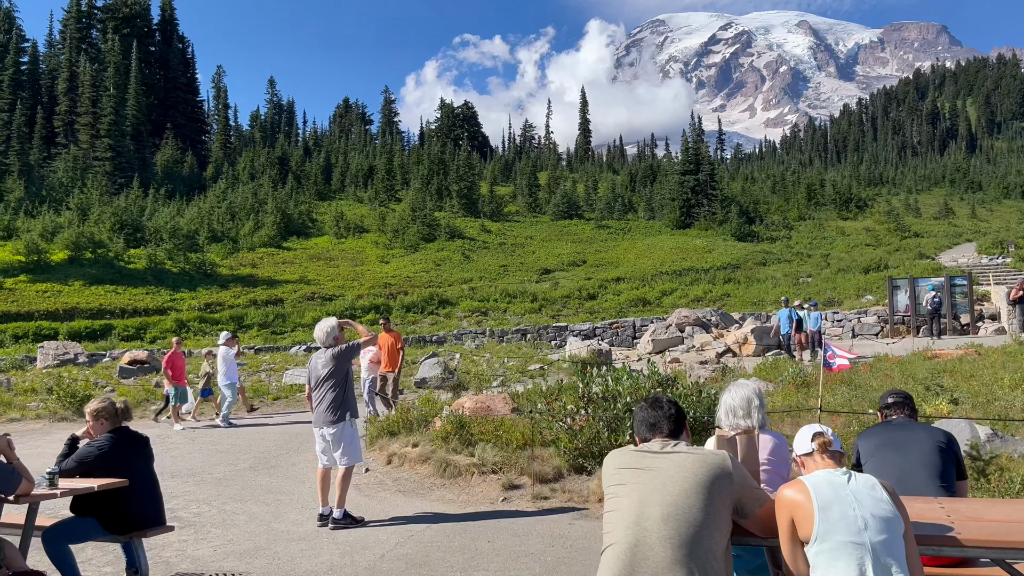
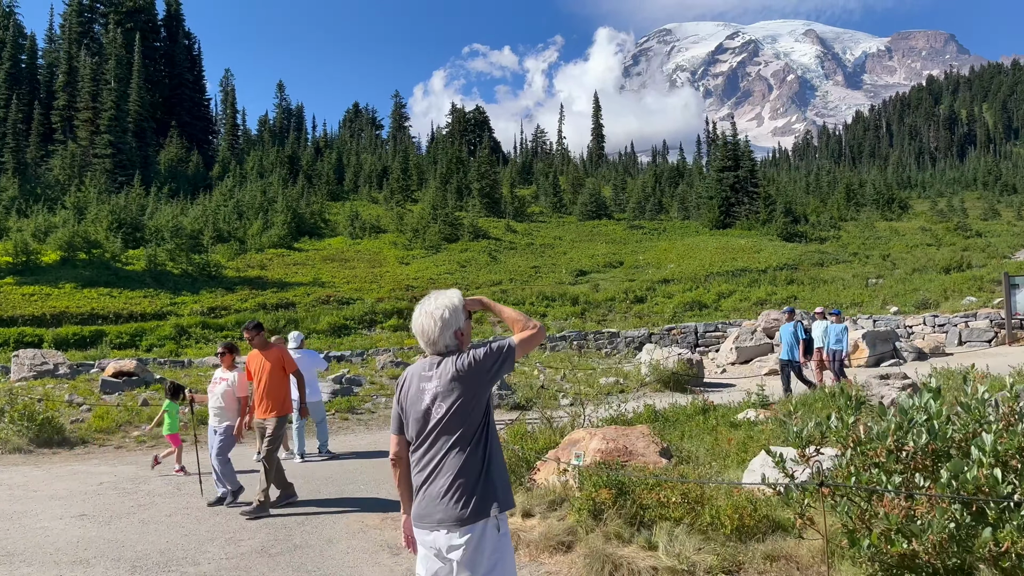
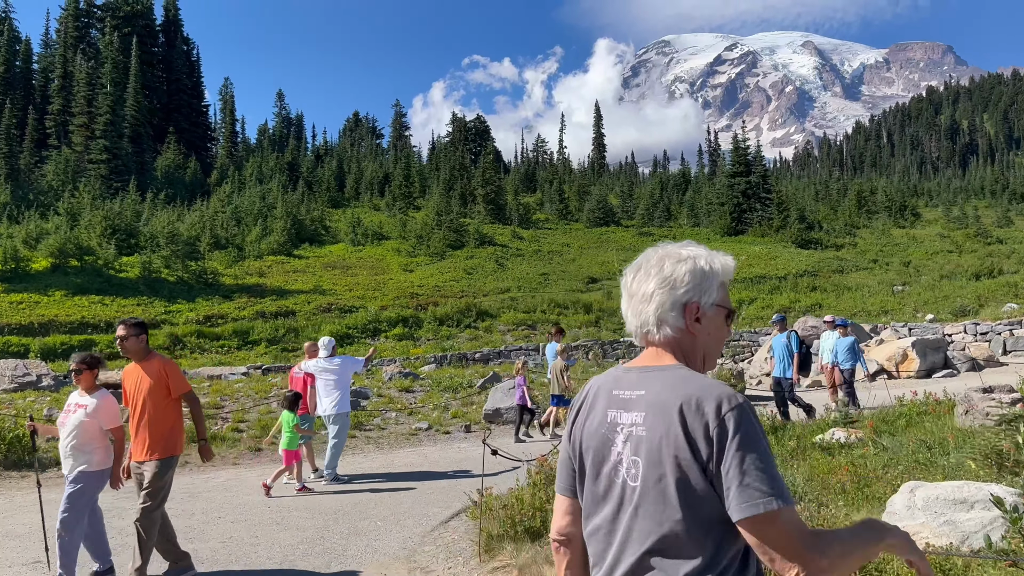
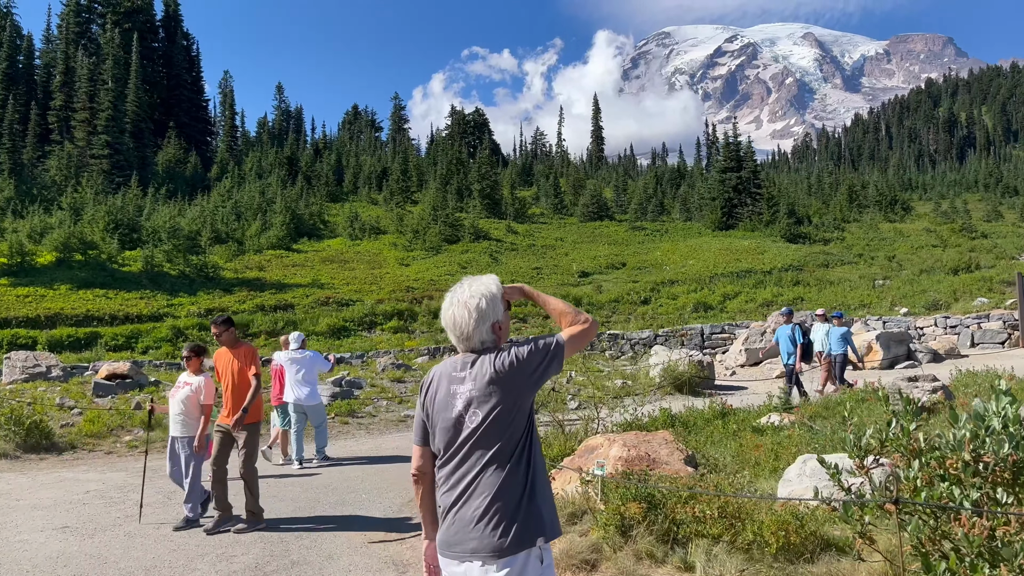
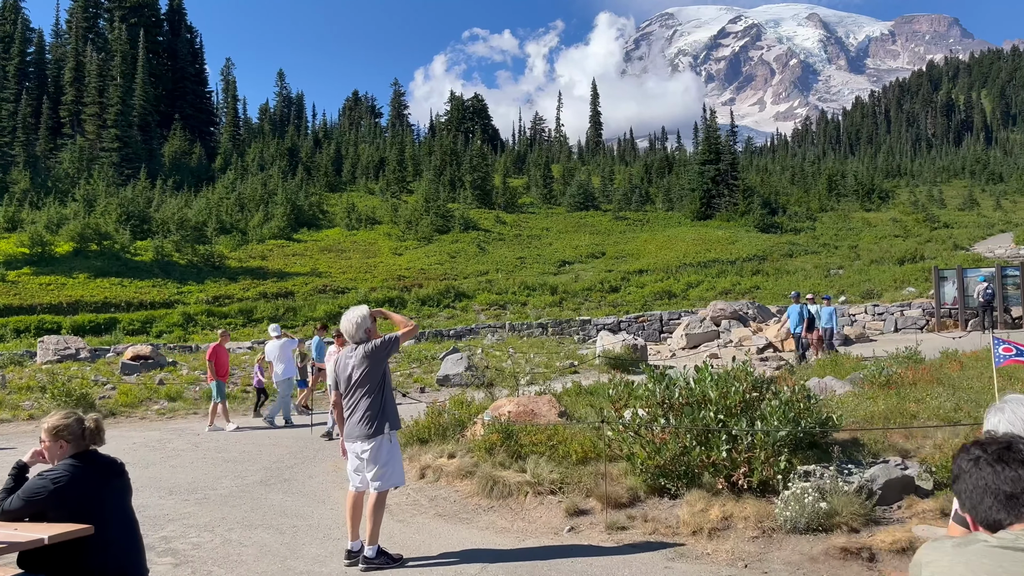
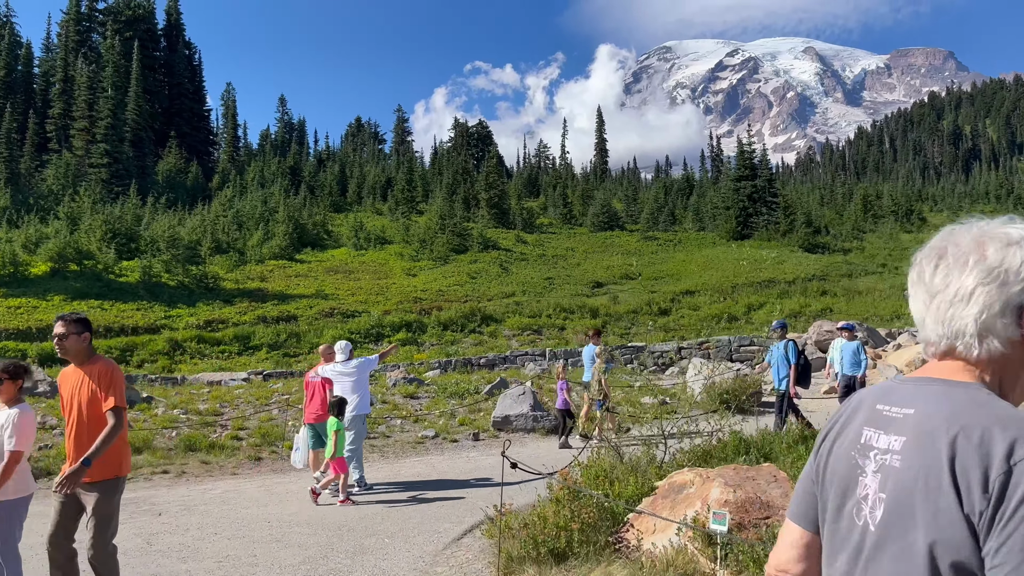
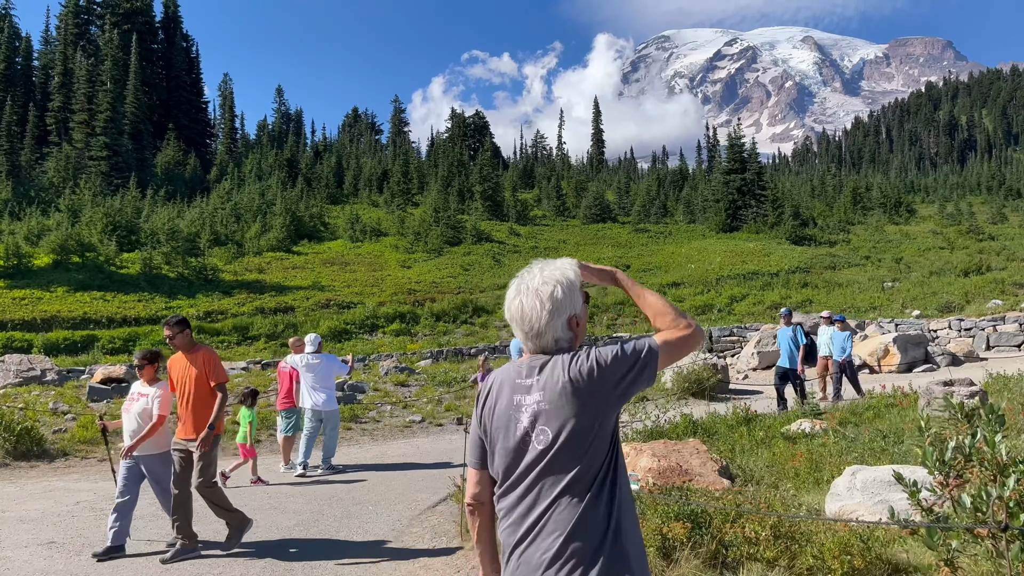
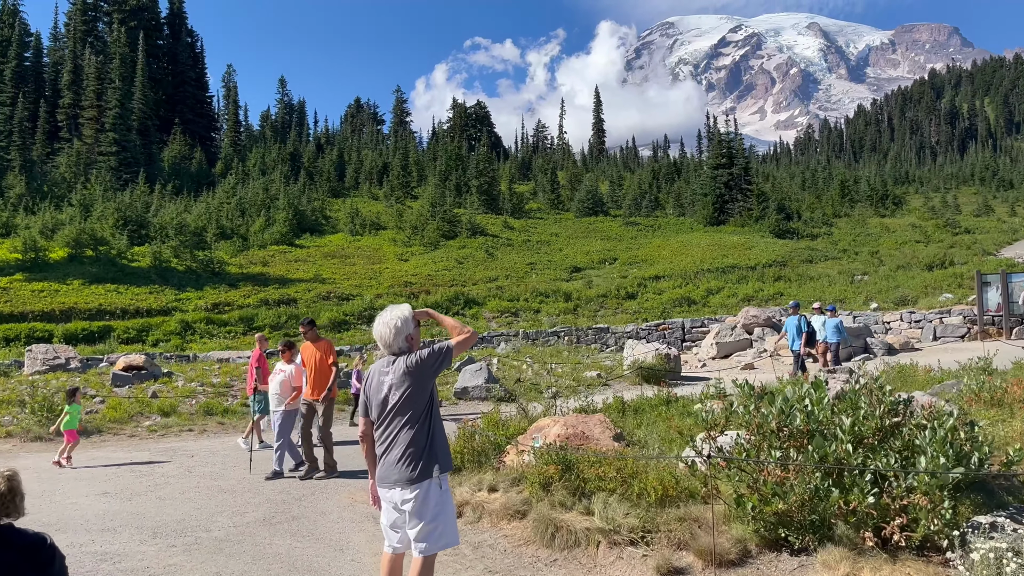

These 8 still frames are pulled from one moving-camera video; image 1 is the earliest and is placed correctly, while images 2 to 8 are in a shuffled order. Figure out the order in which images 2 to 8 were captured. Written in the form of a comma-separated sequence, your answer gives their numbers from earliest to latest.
5, 8, 2, 4, 7, 3, 6
